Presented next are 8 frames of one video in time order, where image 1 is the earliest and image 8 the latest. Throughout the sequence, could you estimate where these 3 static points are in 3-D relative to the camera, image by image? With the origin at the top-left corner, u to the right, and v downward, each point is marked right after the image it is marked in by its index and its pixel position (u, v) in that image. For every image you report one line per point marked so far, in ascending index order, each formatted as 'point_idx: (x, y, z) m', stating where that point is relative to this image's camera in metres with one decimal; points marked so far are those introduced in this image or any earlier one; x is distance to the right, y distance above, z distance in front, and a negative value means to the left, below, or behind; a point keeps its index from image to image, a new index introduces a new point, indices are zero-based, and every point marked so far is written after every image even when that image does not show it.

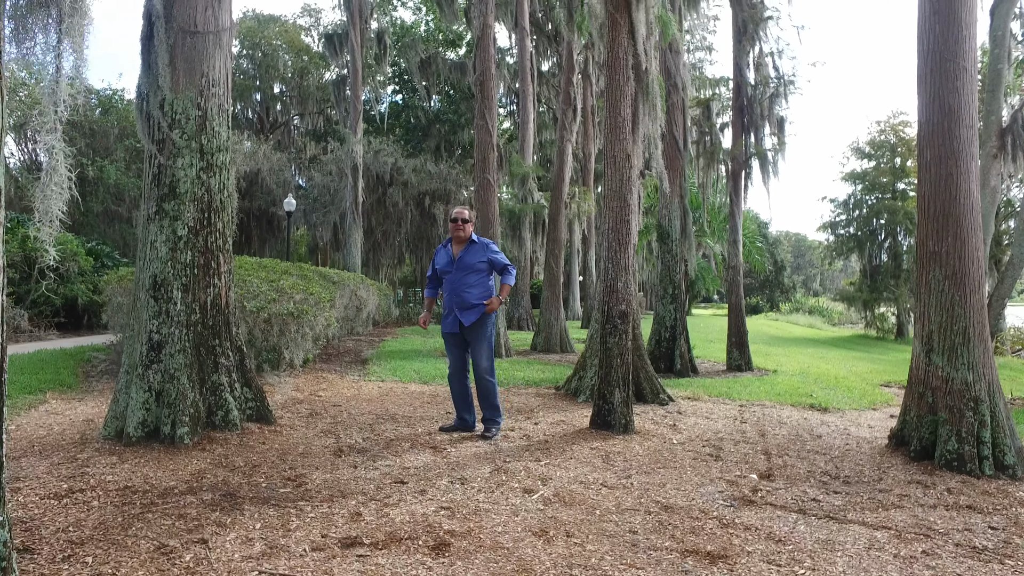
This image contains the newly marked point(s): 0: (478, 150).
0: (-0.7, +2.9, +14.2) m
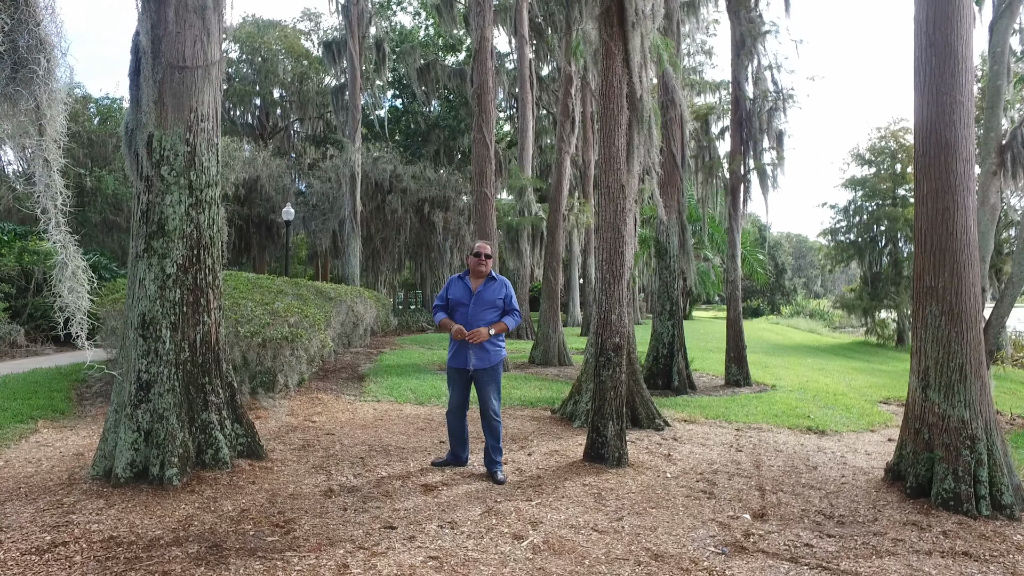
0: (-0.8, +2.6, +14.2) m
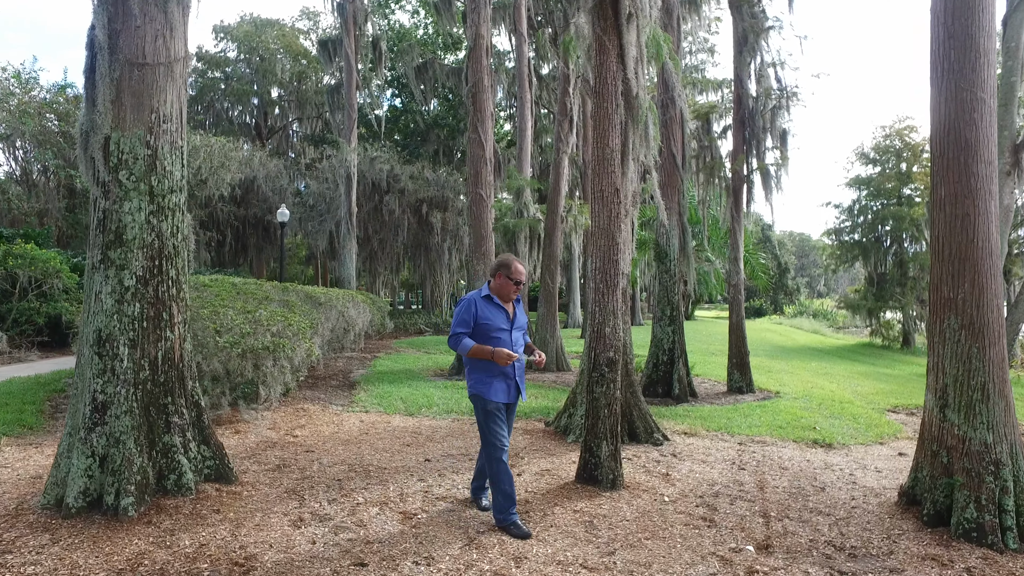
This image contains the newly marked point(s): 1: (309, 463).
0: (-0.9, +2.5, +13.8) m
1: (-1.9, -1.6, +6.3) m
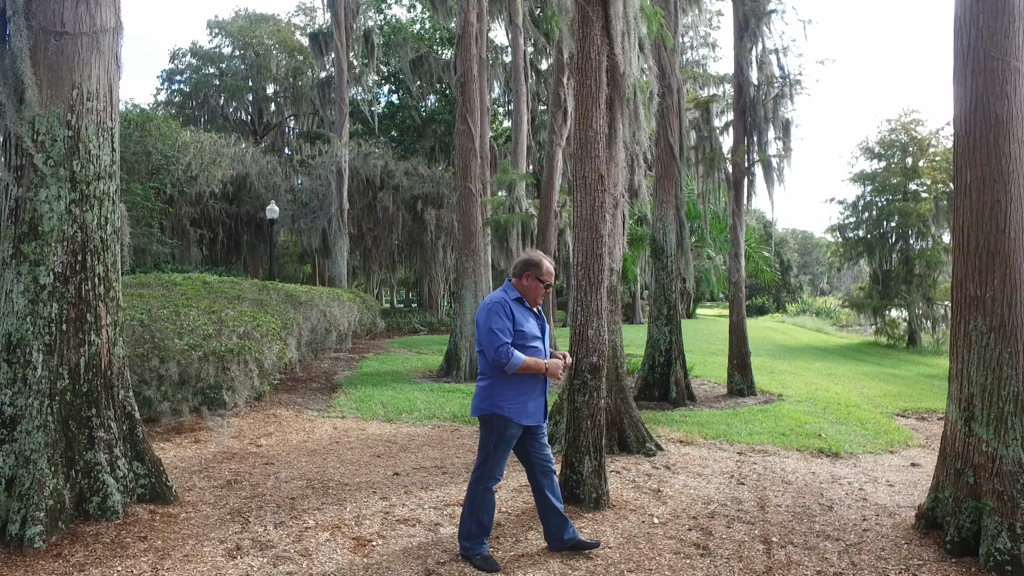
0: (-1.0, +2.6, +13.2) m
1: (-2.1, -1.6, +5.7) m
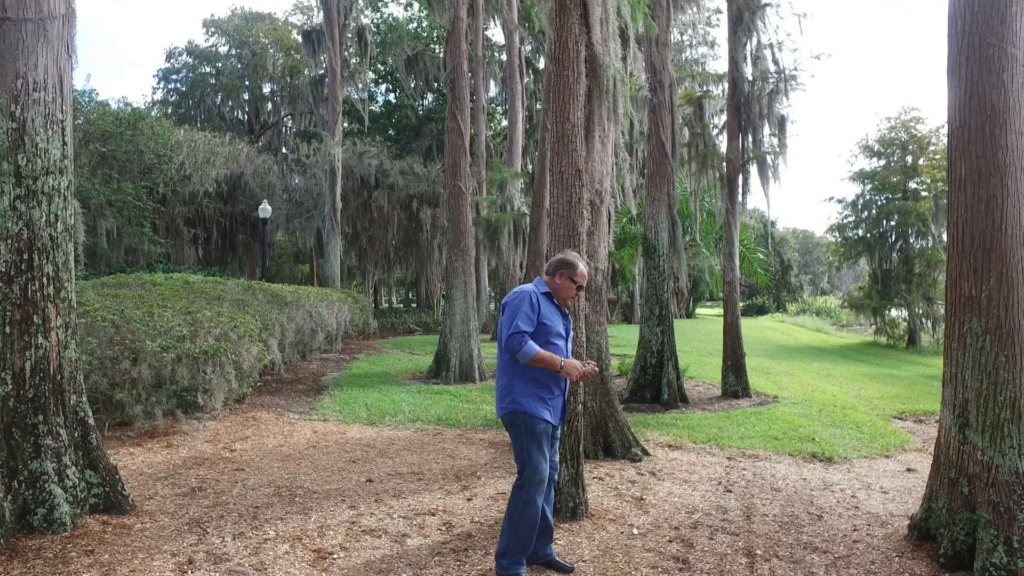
0: (-1.2, +2.6, +13.0) m
1: (-2.3, -1.6, +5.5) m
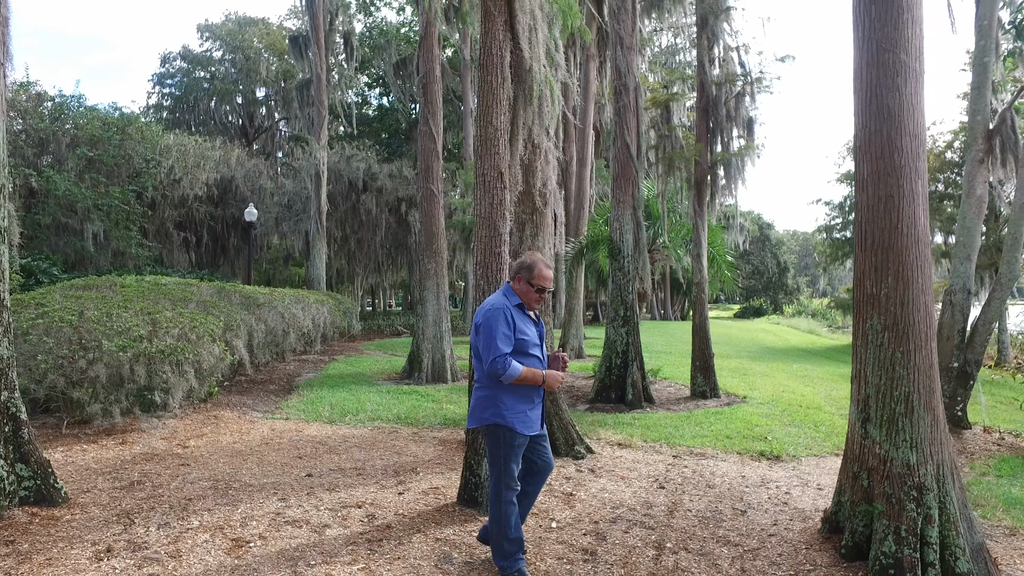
0: (-1.7, +2.5, +13.1) m
1: (-2.8, -1.6, +5.6) m
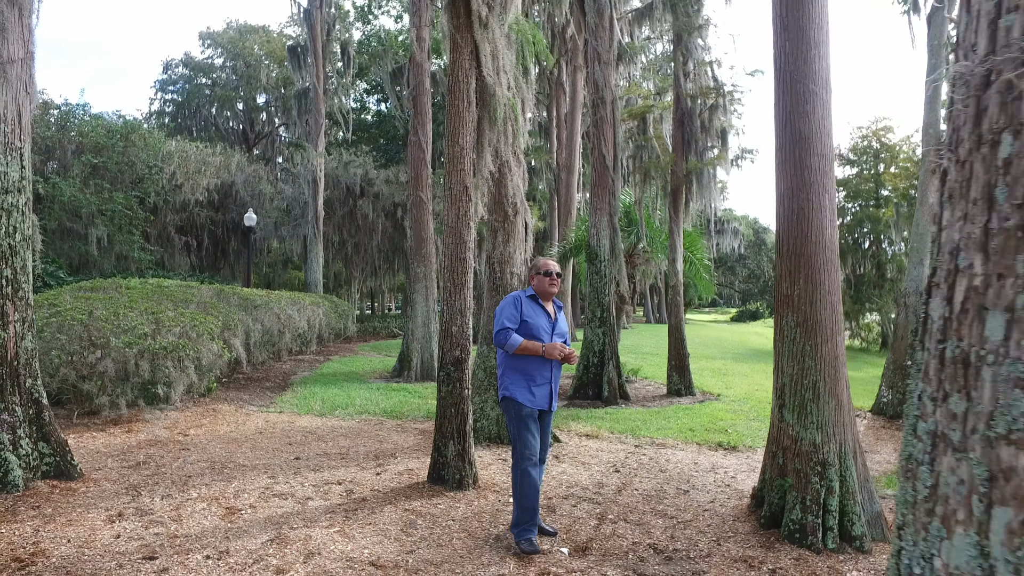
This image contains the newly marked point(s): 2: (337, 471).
0: (-2.0, +2.5, +13.7) m
1: (-3.1, -1.6, +6.2) m
2: (-1.5, -1.6, +5.9) m
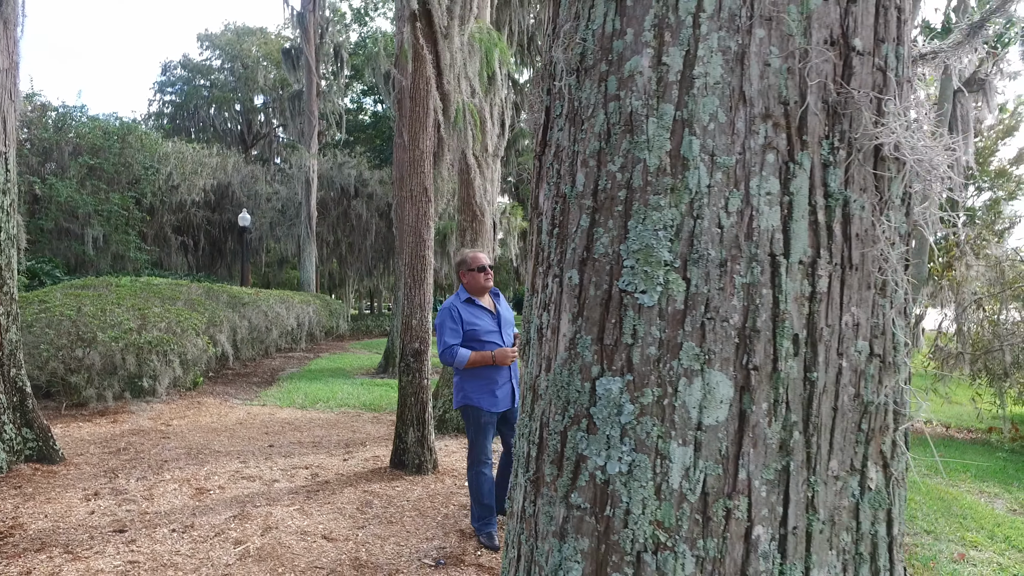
0: (-2.4, +2.5, +14.1) m
1: (-3.5, -1.6, +6.6) m
2: (-1.9, -1.6, +6.2) m
